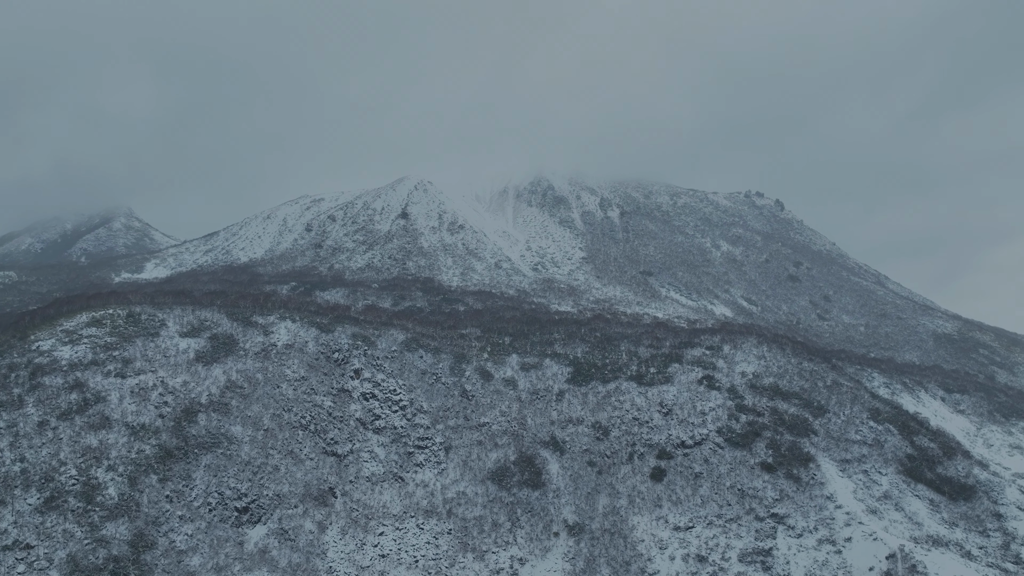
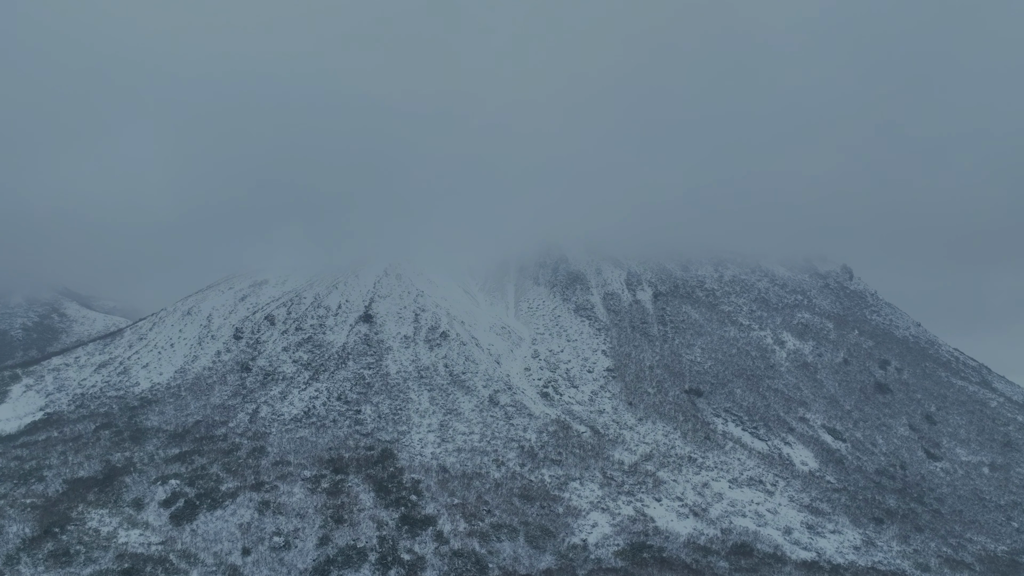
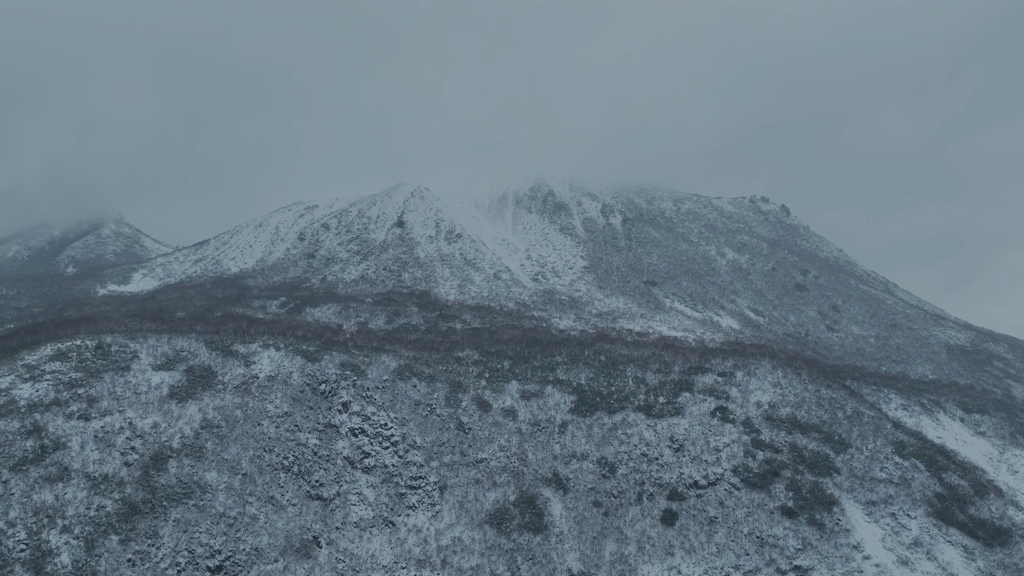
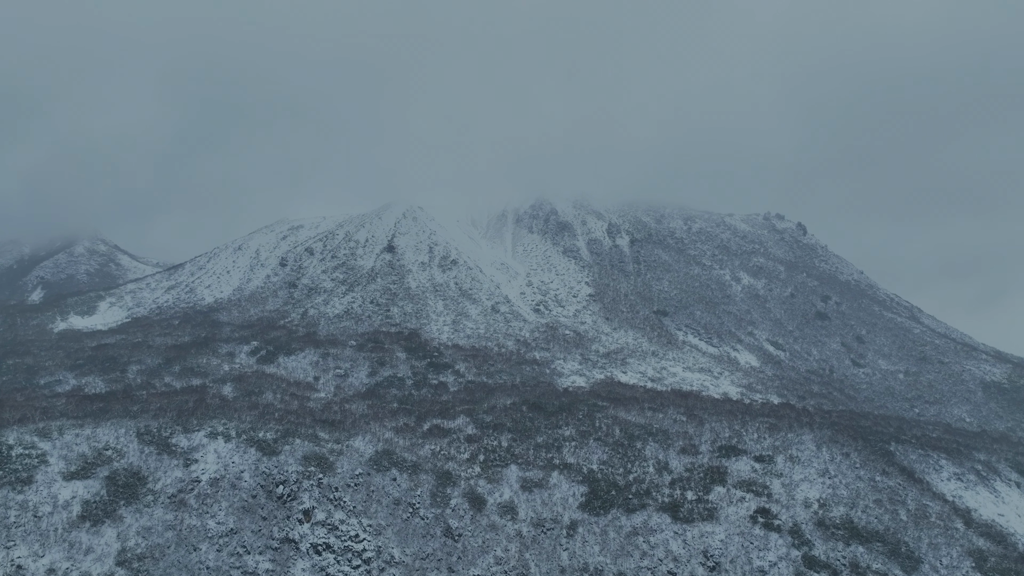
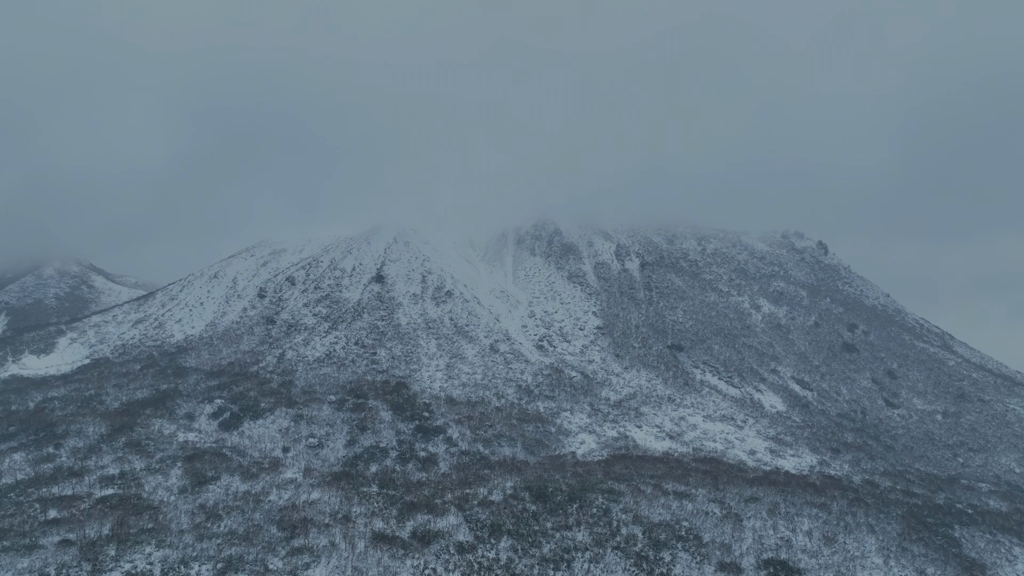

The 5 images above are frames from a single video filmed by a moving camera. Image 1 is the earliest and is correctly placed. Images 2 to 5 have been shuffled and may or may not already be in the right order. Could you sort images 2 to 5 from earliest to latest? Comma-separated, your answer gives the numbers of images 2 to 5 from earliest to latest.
3, 4, 5, 2
